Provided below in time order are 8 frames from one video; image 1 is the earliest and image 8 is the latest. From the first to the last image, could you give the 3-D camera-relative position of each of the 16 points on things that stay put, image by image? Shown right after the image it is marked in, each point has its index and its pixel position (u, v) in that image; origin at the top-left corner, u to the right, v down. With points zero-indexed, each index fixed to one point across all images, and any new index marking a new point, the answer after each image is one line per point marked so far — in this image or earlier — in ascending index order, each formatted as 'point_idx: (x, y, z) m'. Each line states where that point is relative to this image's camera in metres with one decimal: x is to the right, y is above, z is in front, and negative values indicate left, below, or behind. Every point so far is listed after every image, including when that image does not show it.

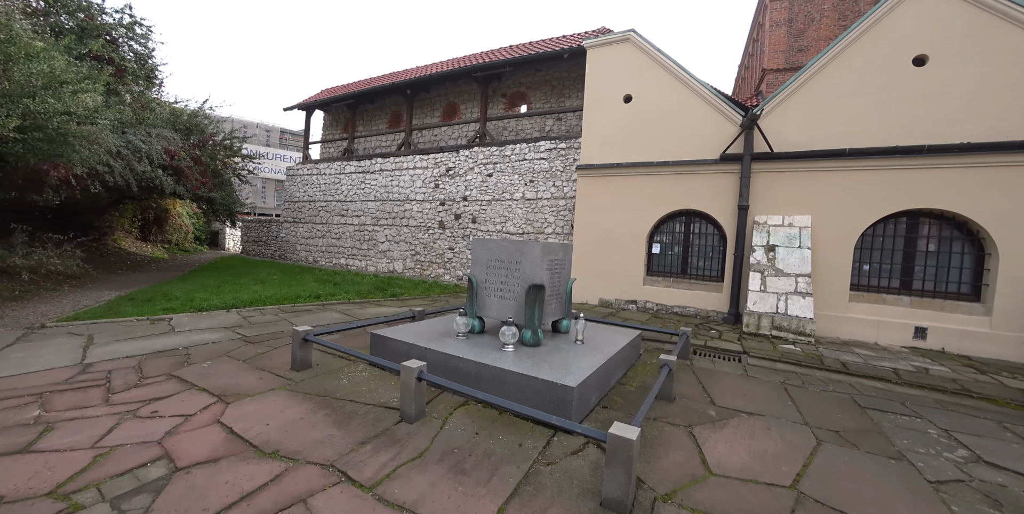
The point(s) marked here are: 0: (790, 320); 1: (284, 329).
0: (+4.7, -1.1, +6.3) m
1: (-3.3, -1.1, +5.4) m
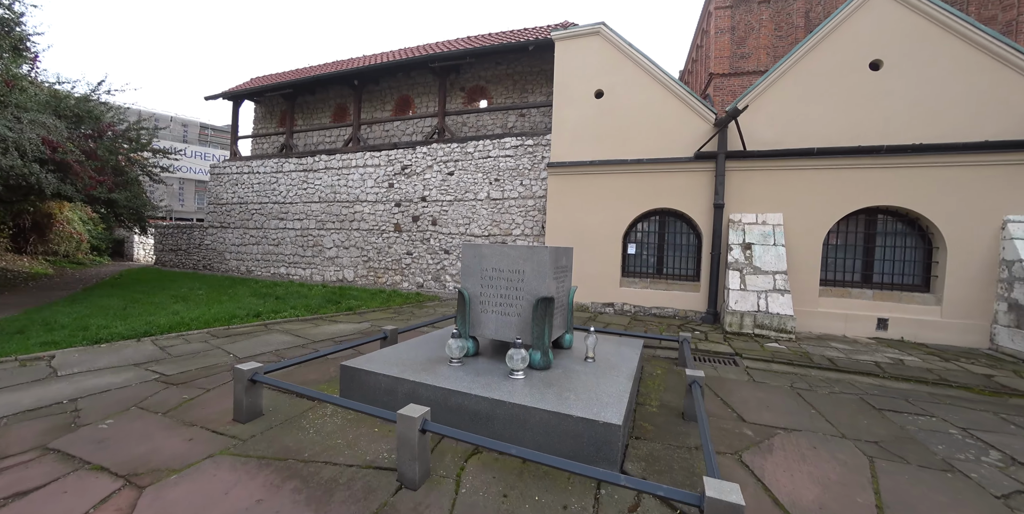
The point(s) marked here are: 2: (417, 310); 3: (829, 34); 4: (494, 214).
0: (+4.4, -1.0, +6.3) m
1: (-3.4, -1.2, +4.3) m
2: (-2.1, -1.1, +8.0) m
3: (+5.9, +4.1, +6.9) m
4: (-0.5, +1.1, +9.8) m
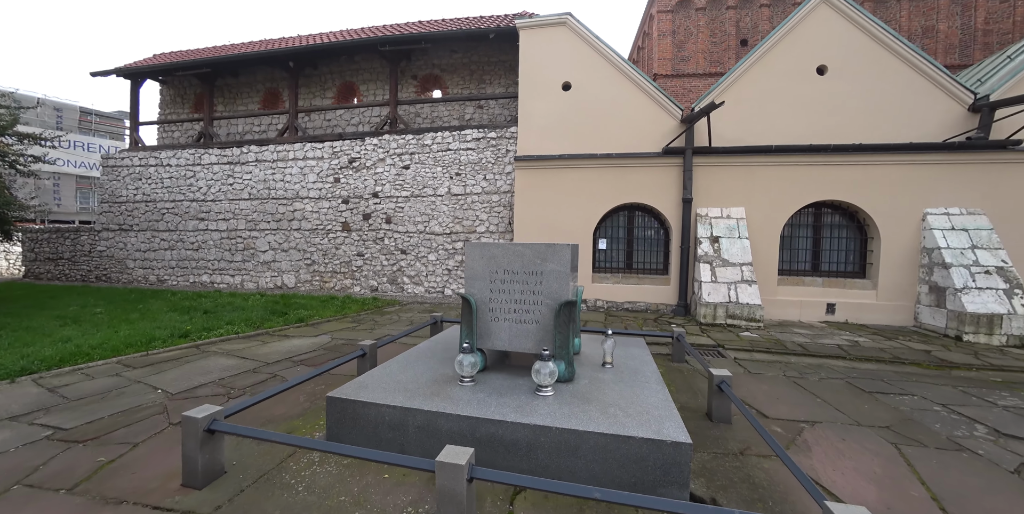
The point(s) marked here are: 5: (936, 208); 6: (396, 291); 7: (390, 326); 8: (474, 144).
0: (+4.0, -0.9, +6.5) m
1: (-3.3, -1.3, +3.3) m
2: (-2.6, -1.2, +7.2) m
3: (+5.3, +4.3, +7.3) m
4: (-1.4, +1.1, +9.2) m
5: (+7.8, +0.9, +6.8) m
6: (-3.0, -0.8, +9.5) m
7: (-2.1, -1.2, +6.5) m
8: (-0.9, +2.8, +9.1) m
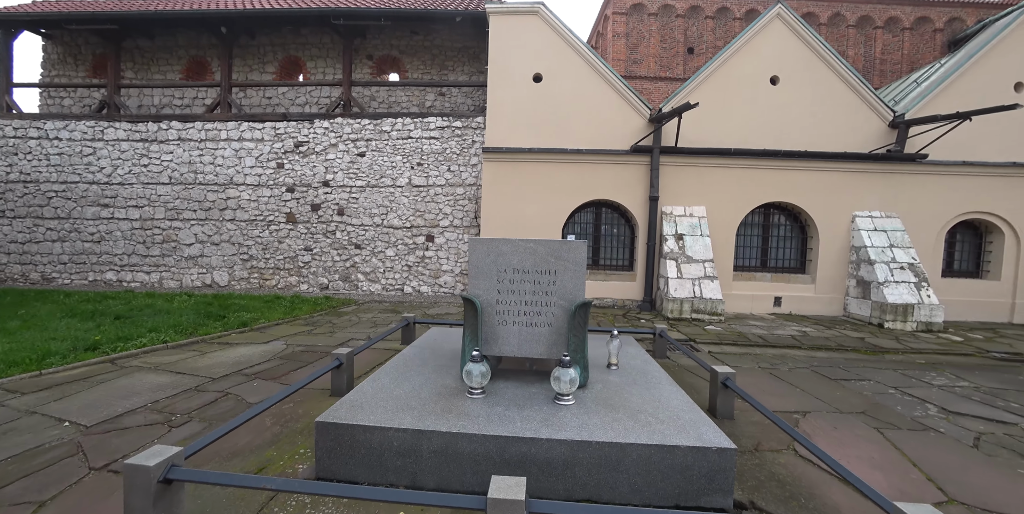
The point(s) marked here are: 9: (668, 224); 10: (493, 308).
0: (+3.6, -0.8, +6.9) m
1: (-3.2, -1.3, +2.6) m
2: (-3.1, -1.1, +6.6) m
3: (+4.7, +4.3, +7.7) m
4: (-2.2, +1.3, +8.6) m
5: (+7.3, +0.9, +7.6) m
6: (-3.8, -0.7, +8.7) m
7: (-2.5, -1.1, +5.9) m
8: (-1.7, +2.9, +8.6) m
9: (+3.2, +0.7, +7.6) m
10: (-0.1, -0.4, +2.9) m
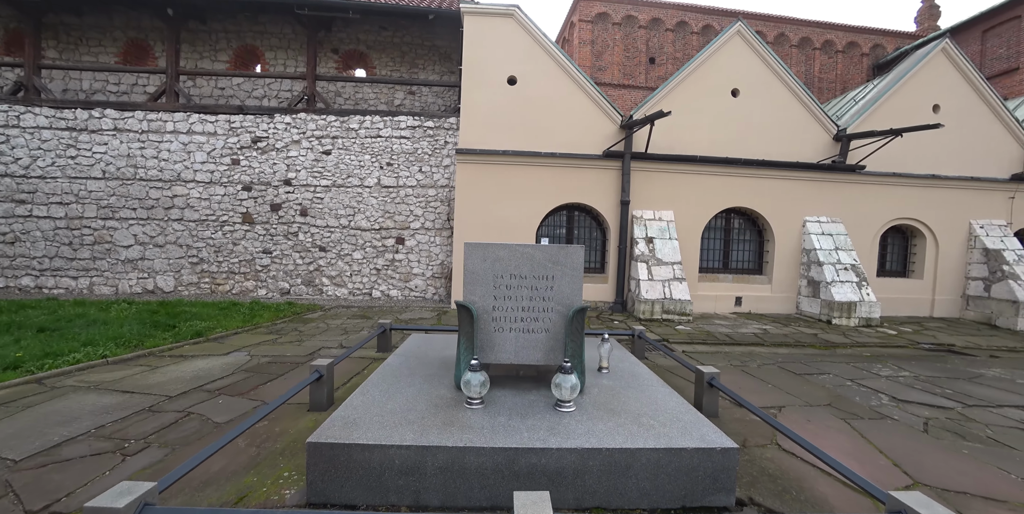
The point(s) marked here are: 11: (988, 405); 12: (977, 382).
0: (+3.1, -0.9, +7.1) m
1: (-3.2, -1.3, +2.2) m
2: (-3.5, -1.1, +6.2) m
3: (+4.2, +4.3, +8.1) m
4: (-2.8, +1.2, +8.3) m
5: (+6.7, +0.9, +8.3) m
6: (-4.4, -0.8, +8.2) m
7: (-2.8, -1.2, +5.5) m
8: (-2.3, +2.8, +8.3) m
9: (+2.7, +0.6, +7.9) m
10: (-0.2, -0.4, +2.8) m
11: (+5.0, -1.5, +4.0) m
12: (+5.8, -1.5, +4.7) m
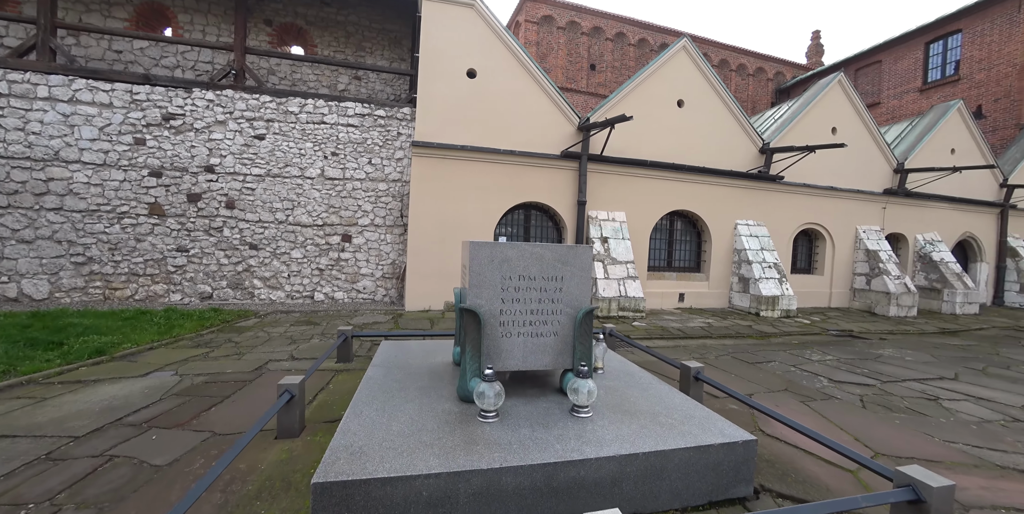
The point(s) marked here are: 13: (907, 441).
0: (+2.4, -0.9, +7.5) m
1: (-3.0, -1.3, +1.5) m
2: (-4.0, -1.1, +5.3) m
3: (+3.2, +4.3, +8.6) m
4: (-3.7, +1.2, +7.6) m
5: (+5.7, +0.9, +9.2) m
6: (-5.2, -0.8, +7.2) m
7: (-3.2, -1.2, +4.8) m
8: (-3.2, +2.8, +7.6) m
9: (+1.8, +0.6, +8.1) m
10: (-0.1, -0.4, +2.6) m
11: (+4.8, -1.5, +4.7) m
12: (+5.5, -1.5, +5.5) m
13: (+3.4, -1.6, +3.2) m
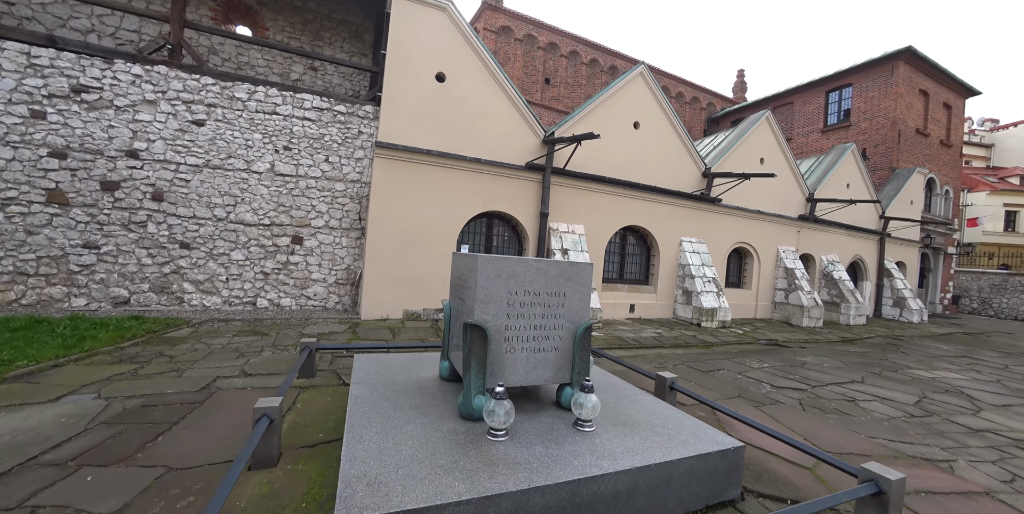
0: (+1.6, -1.1, +7.8) m
1: (-2.7, -1.3, +1.0) m
2: (-4.3, -1.1, +4.7) m
3: (+2.4, +4.0, +9.1) m
4: (-4.3, +1.1, +6.9) m
5: (+4.7, +0.5, +10.1) m
6: (-5.8, -0.8, +6.3) m
7: (-3.5, -1.2, +4.3) m
8: (-3.8, +2.7, +7.1) m
9: (+1.0, +0.4, +8.3) m
10: (-0.1, -0.5, +2.6) m
11: (+4.4, -1.8, +5.4) m
12: (+5.0, -1.8, +6.3) m
13: (+3.3, -1.8, +3.7) m
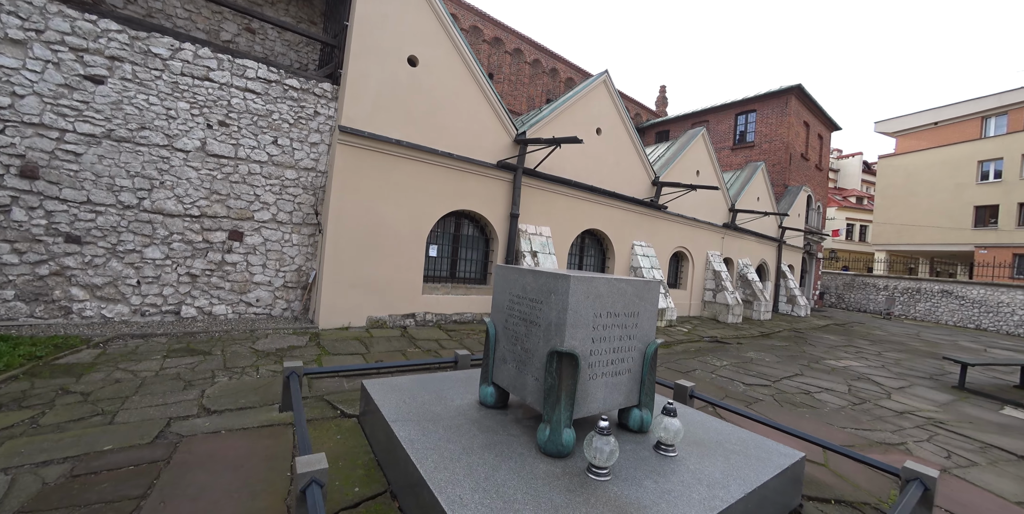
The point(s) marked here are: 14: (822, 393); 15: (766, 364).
0: (+1.0, -1.2, +7.8) m
1: (-1.8, -1.4, +0.2) m
2: (-4.1, -1.2, +3.5) m
3: (+1.6, +4.0, +9.2) m
4: (-4.5, +1.2, +5.7) m
5: (+3.6, +0.5, +10.7) m
6: (-6.0, -0.8, +4.8) m
7: (-3.2, -1.2, +3.3) m
8: (-4.1, +2.7, +6.0) m
9: (+0.3, +0.4, +8.2) m
10: (+0.5, -0.7, +2.4) m
11: (+4.3, -2.0, +6.1) m
12: (+4.6, -2.0, +7.1) m
13: (+3.5, -2.0, +4.2) m
14: (+4.6, -2.0, +5.6) m
15: (+4.7, -2.0, +6.9) m
